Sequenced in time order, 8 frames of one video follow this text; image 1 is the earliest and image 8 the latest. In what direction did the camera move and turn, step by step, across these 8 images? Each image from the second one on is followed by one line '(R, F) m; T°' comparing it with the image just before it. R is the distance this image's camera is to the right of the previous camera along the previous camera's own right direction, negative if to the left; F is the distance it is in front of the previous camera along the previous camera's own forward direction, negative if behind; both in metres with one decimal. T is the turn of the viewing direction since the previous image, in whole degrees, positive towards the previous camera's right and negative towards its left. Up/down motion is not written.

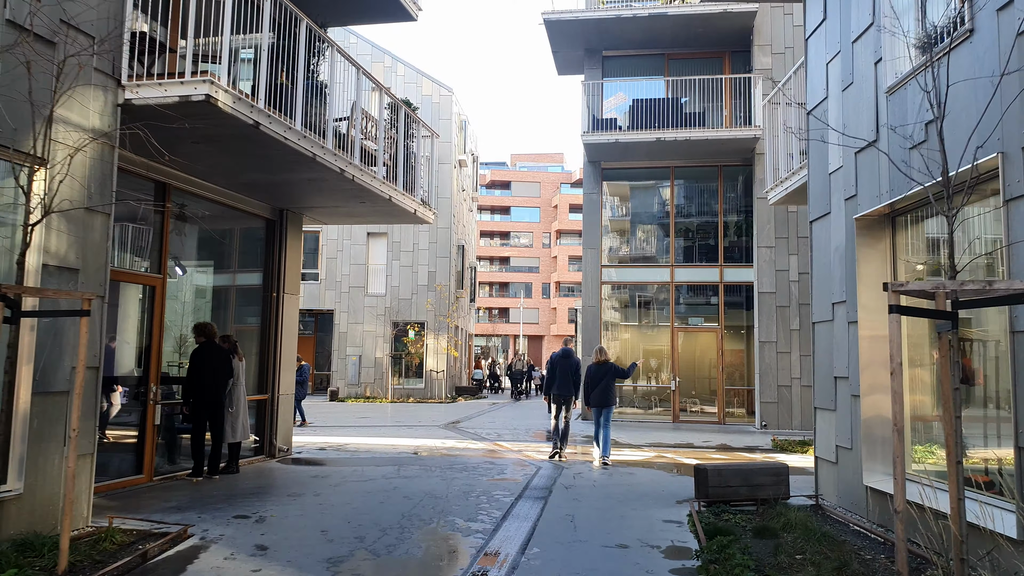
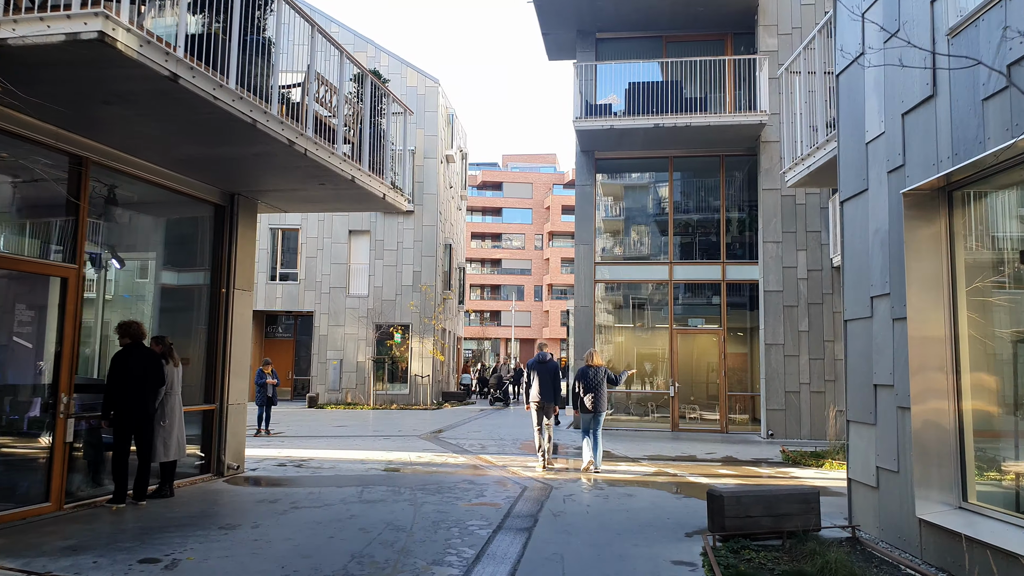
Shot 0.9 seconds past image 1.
(+0.1, +1.2) m; +1°
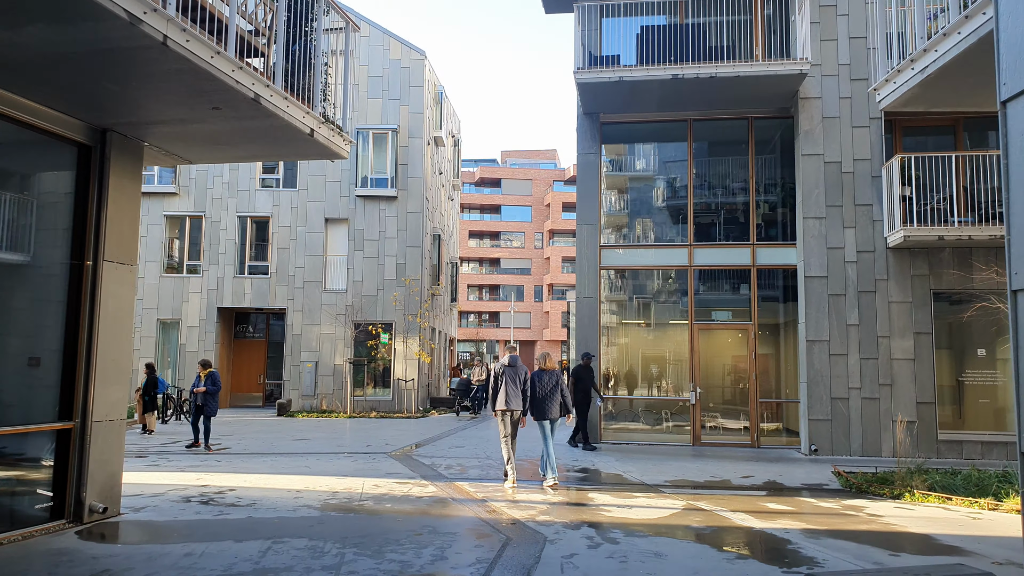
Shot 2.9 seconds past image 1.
(+0.2, +2.5) m; 0°
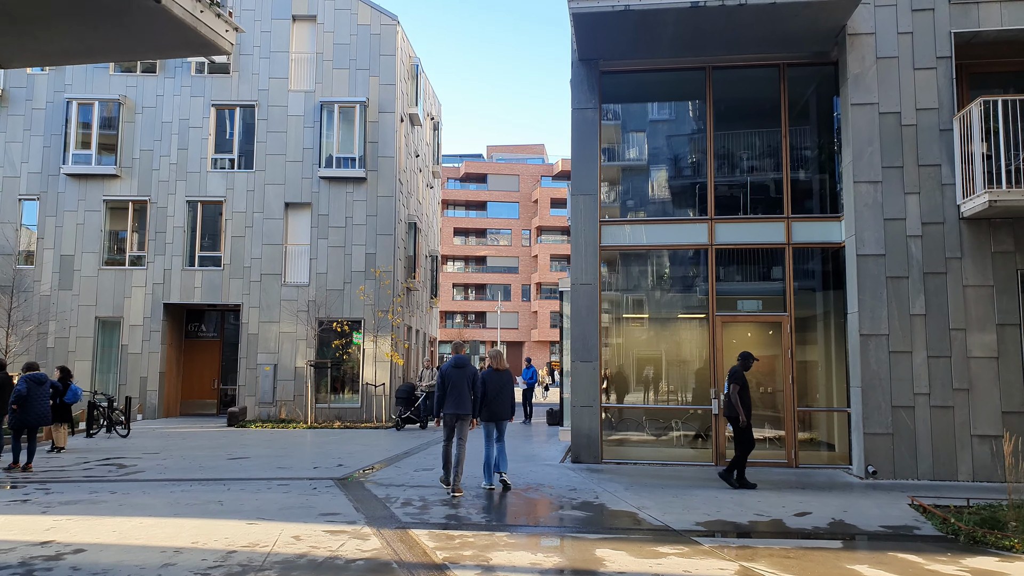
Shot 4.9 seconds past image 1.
(+0.1, +2.5) m; +1°
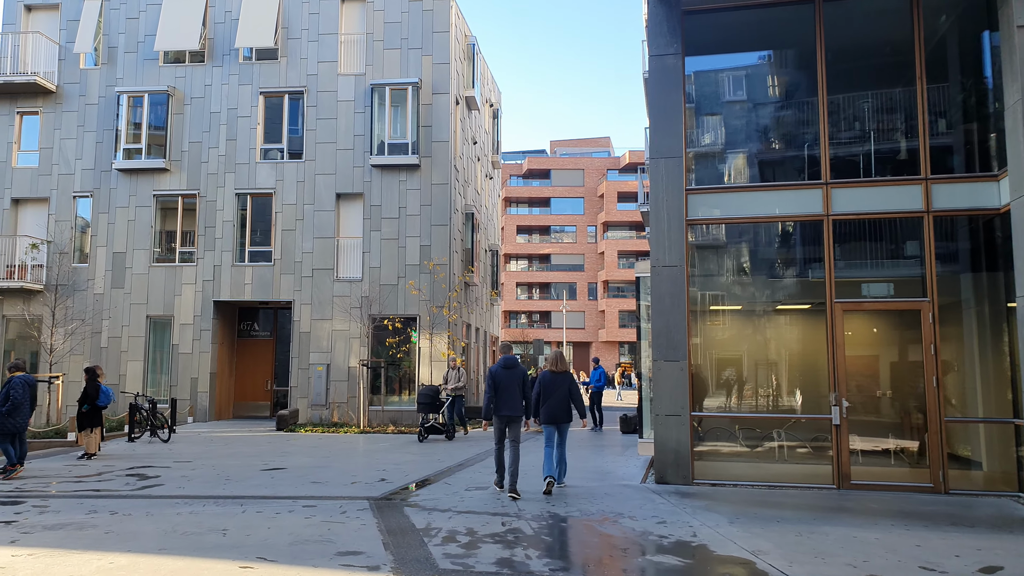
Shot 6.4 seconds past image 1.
(0.0, +1.8) m; -5°
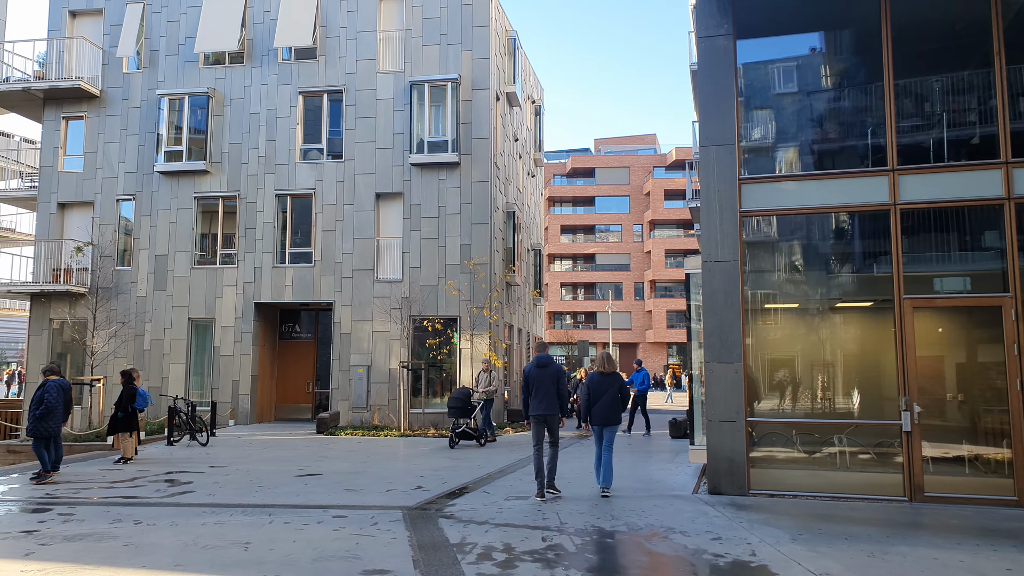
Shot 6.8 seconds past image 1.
(+0.1, +0.5) m; -3°
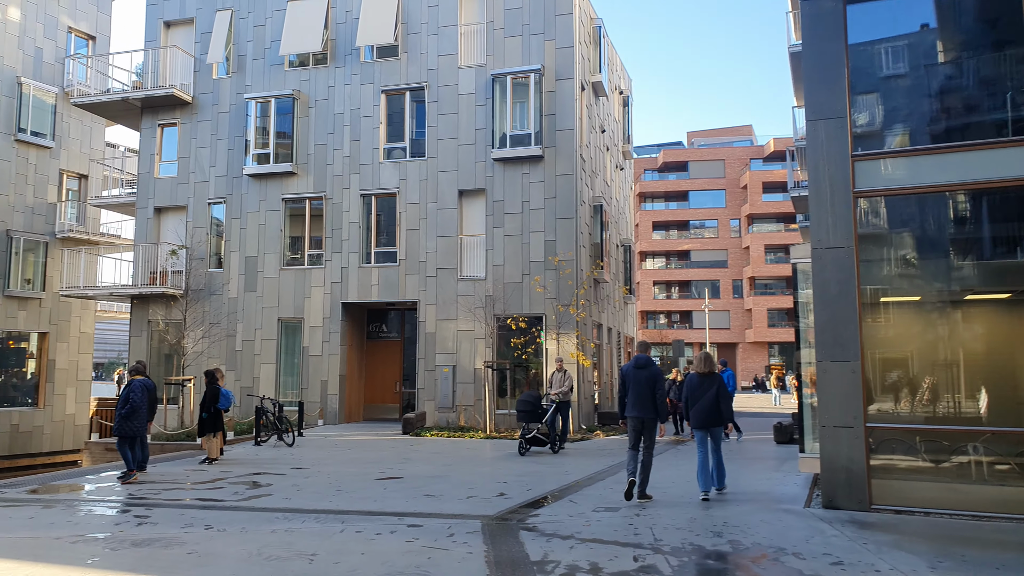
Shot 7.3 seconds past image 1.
(0.0, +0.6) m; -7°
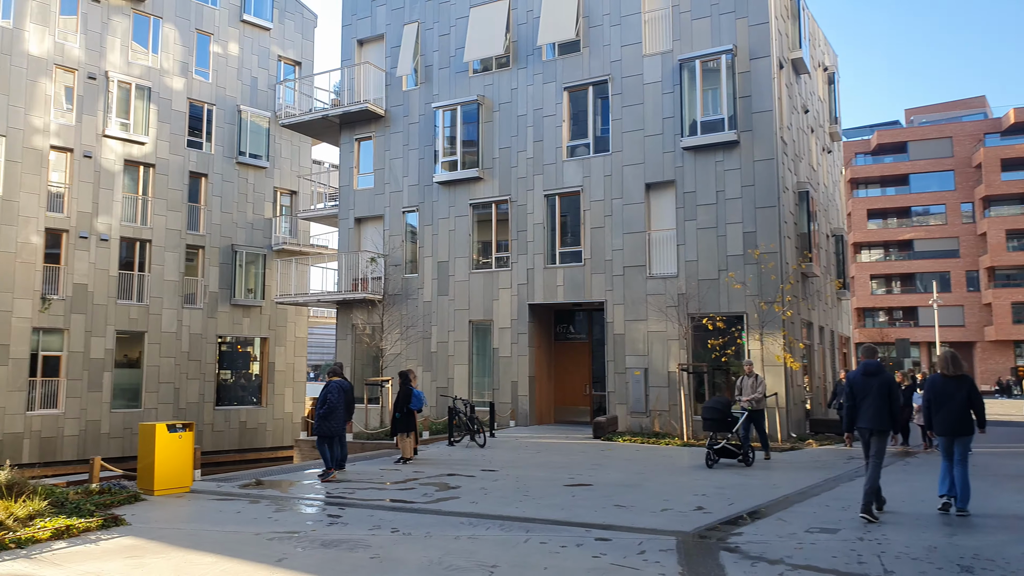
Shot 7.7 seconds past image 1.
(0.0, +0.5) m; -14°
